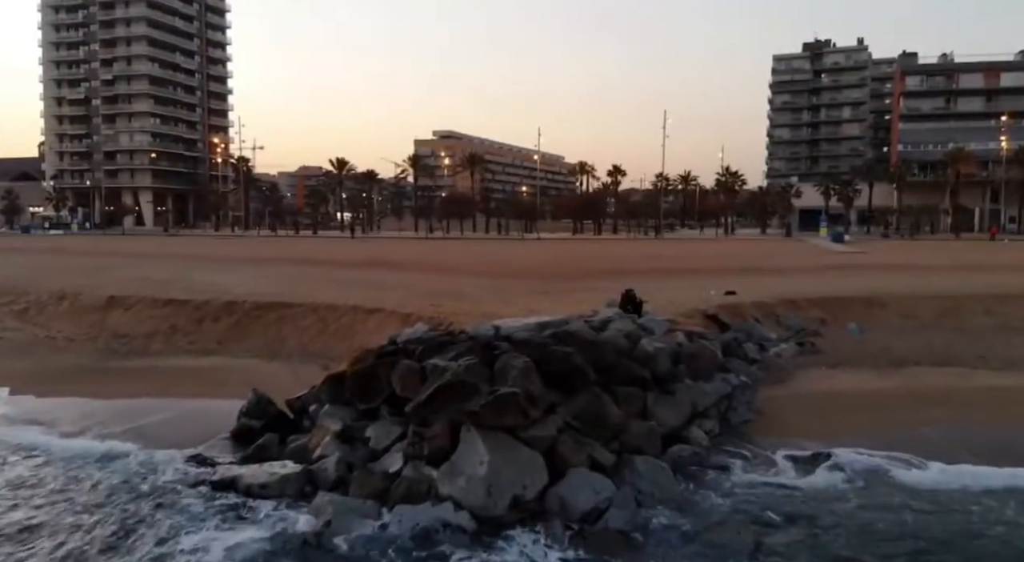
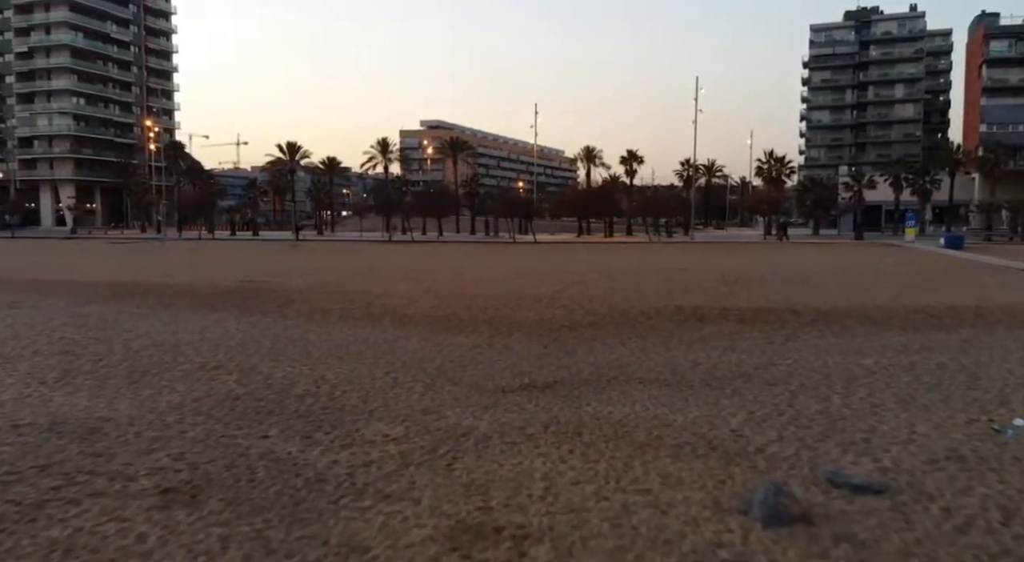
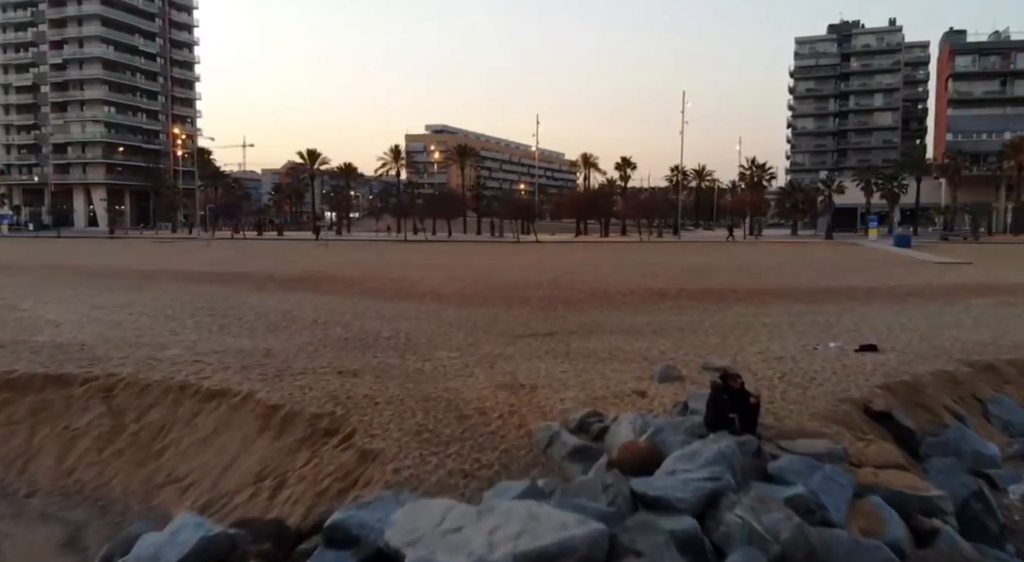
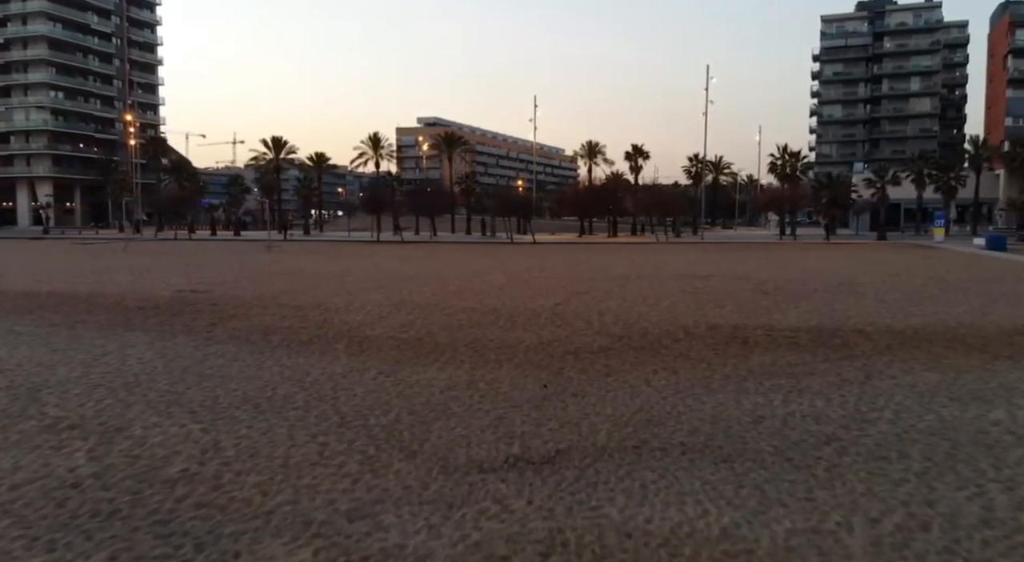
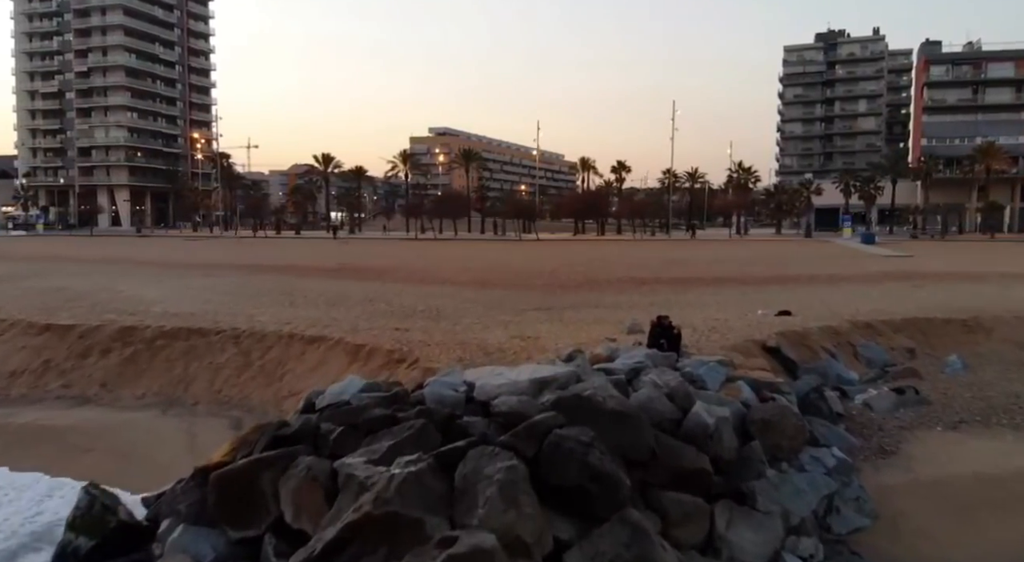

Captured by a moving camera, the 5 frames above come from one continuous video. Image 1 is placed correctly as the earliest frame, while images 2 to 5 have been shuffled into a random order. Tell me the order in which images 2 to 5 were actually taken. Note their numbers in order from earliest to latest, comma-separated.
5, 3, 2, 4
